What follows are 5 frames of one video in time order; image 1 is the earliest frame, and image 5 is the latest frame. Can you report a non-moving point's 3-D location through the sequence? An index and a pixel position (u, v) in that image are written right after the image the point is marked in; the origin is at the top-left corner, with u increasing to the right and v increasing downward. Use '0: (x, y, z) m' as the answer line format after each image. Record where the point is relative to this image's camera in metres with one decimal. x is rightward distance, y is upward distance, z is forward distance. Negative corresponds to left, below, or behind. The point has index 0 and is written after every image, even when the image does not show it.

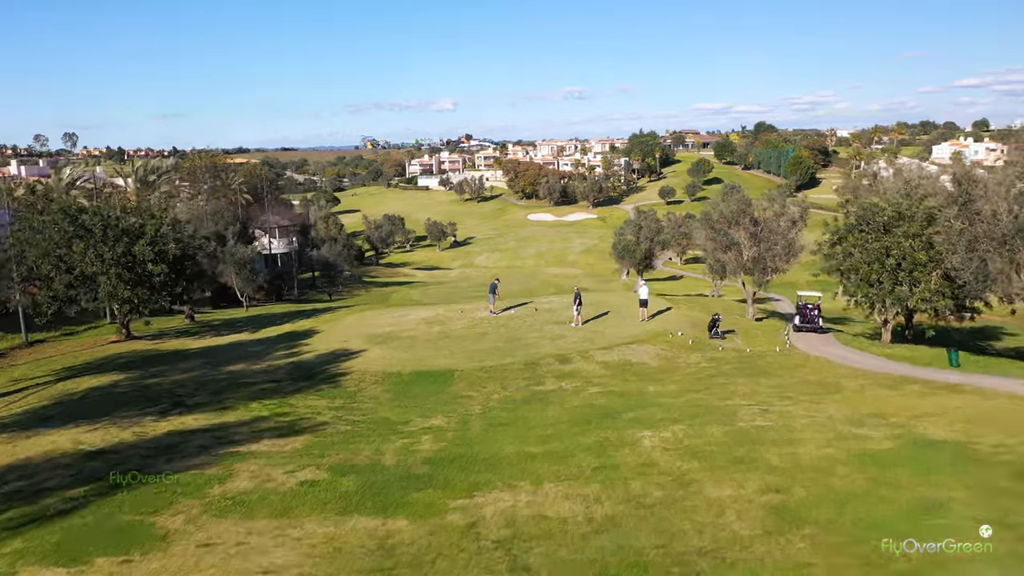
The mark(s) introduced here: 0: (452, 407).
0: (-1.2, -2.4, +16.6) m
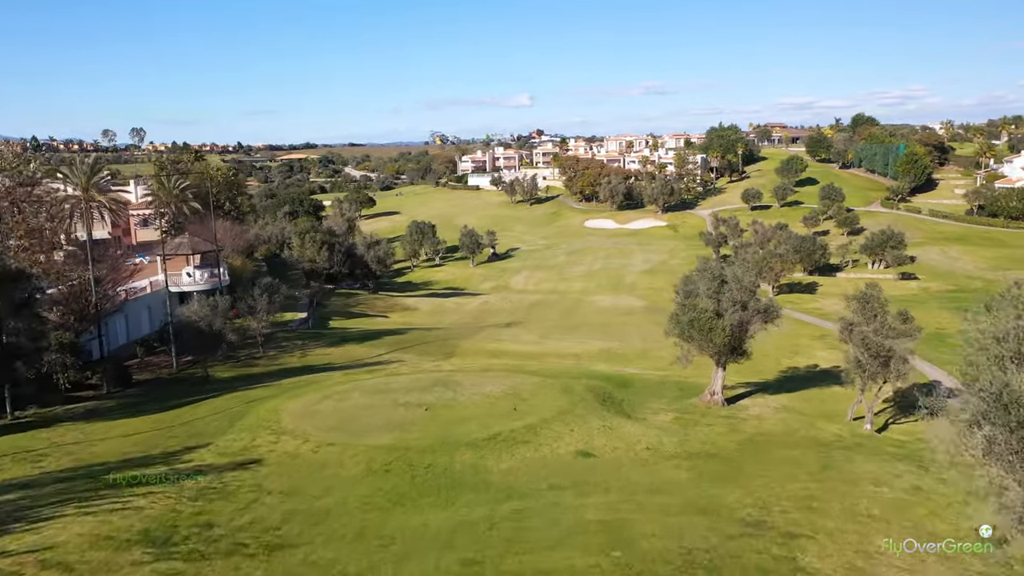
0: (-4.8, -5.8, -4.3) m
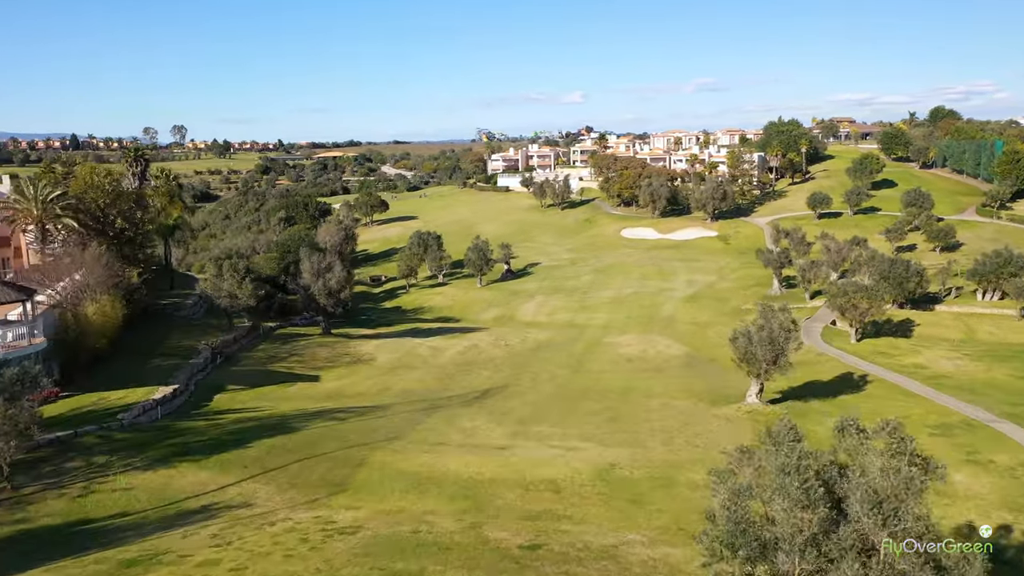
0: (-10.0, -8.7, -21.0) m
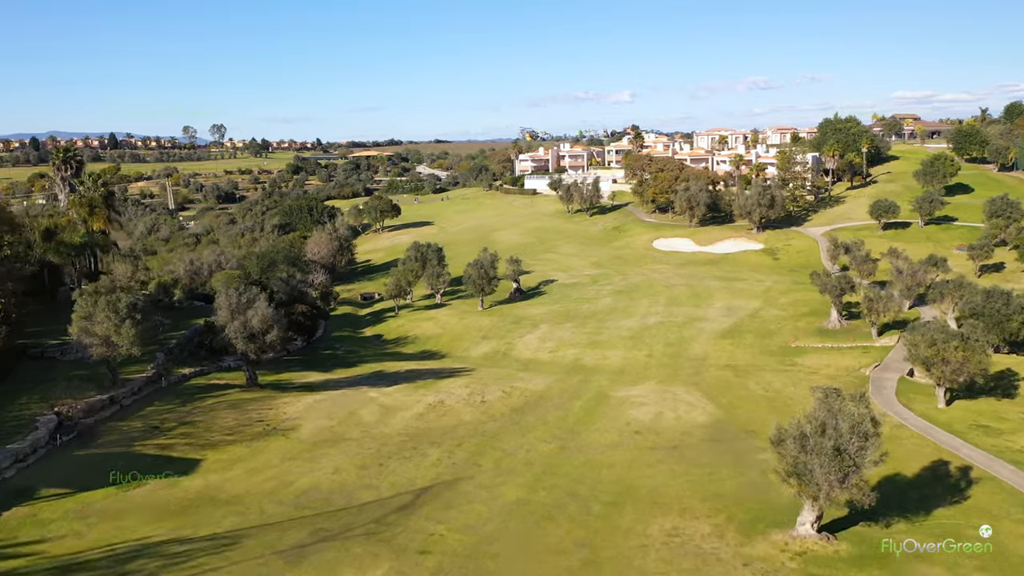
0: (-15.5, -10.9, -32.8) m
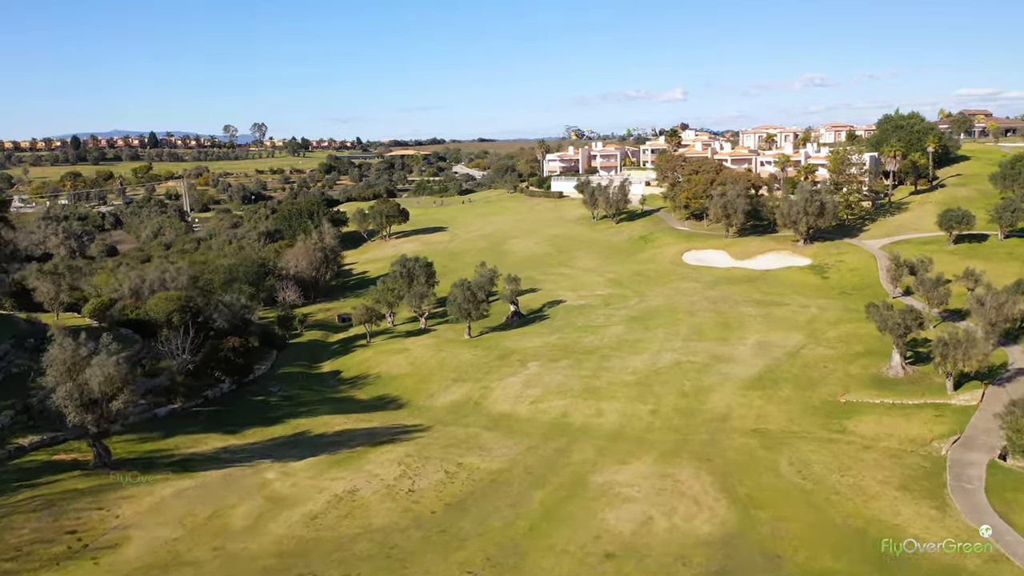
0: (-22.5, -12.8, -43.2) m
